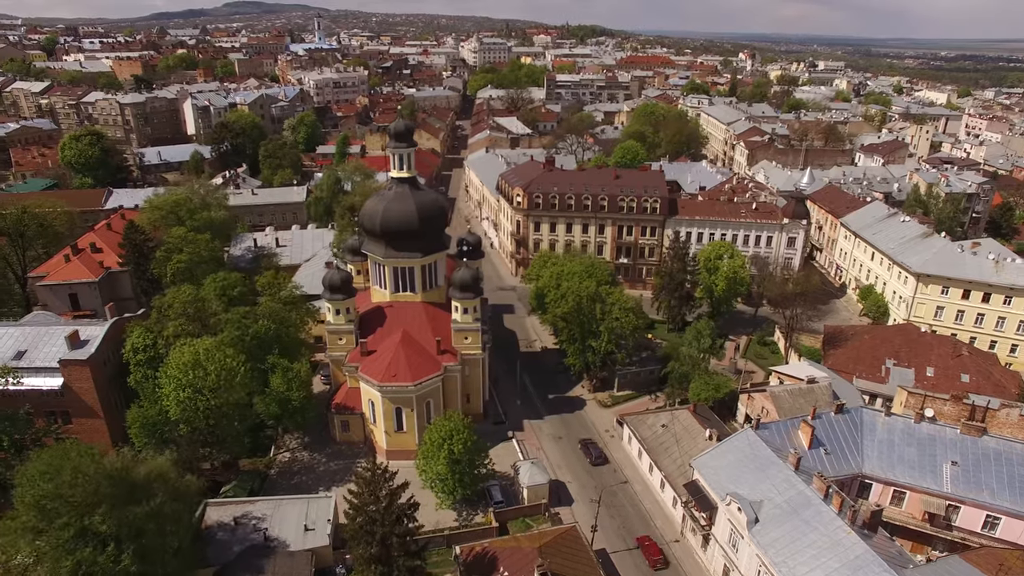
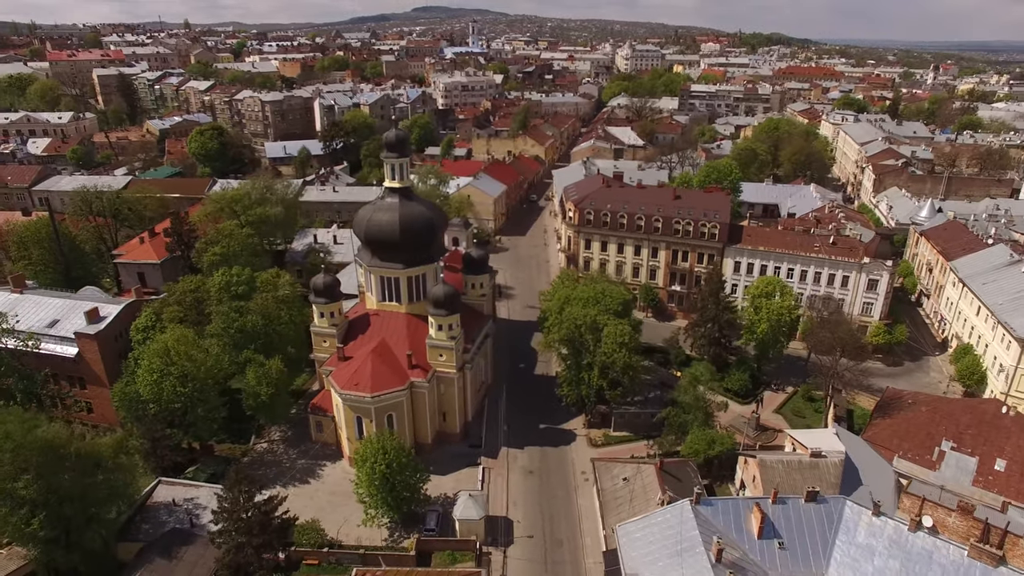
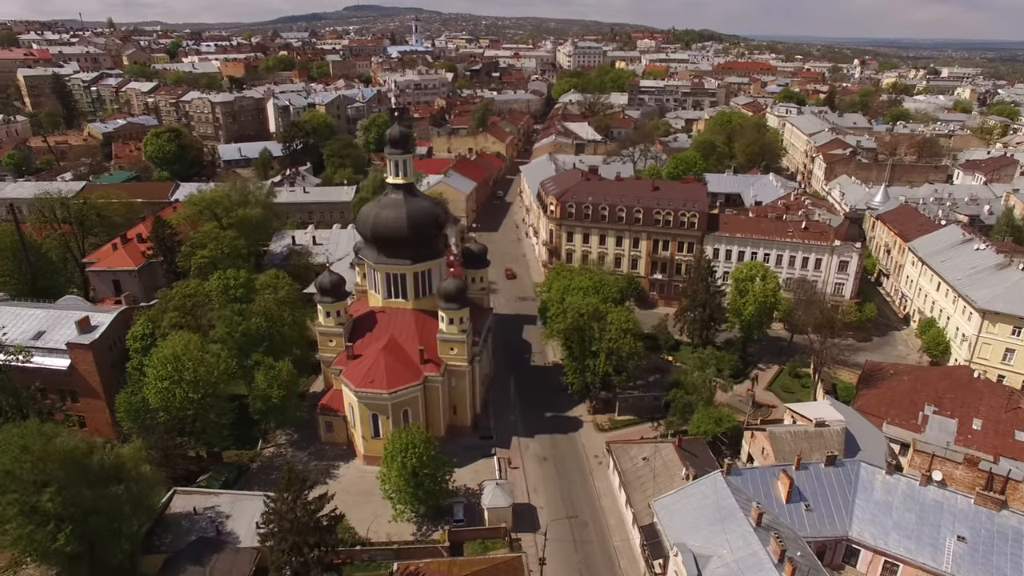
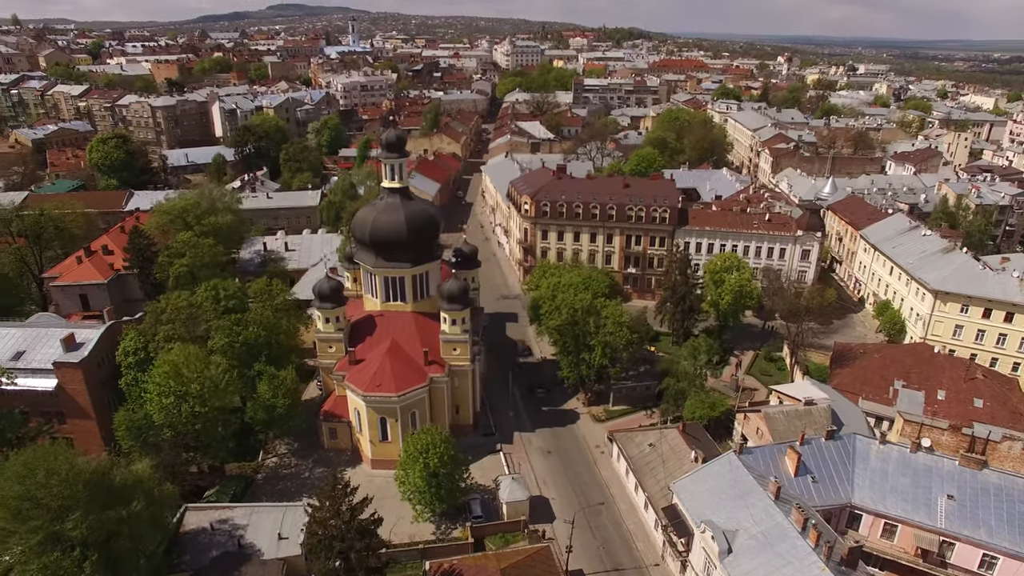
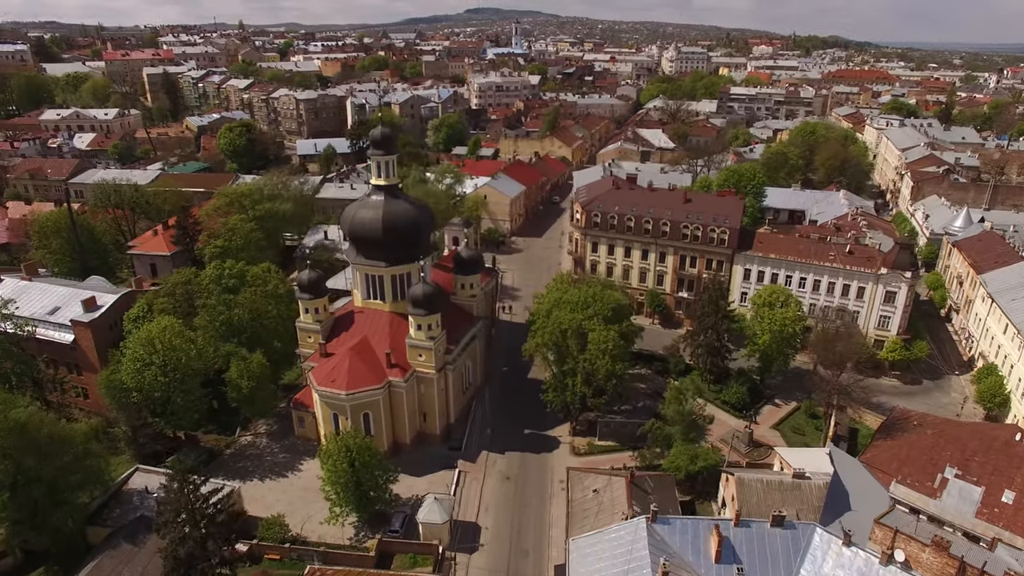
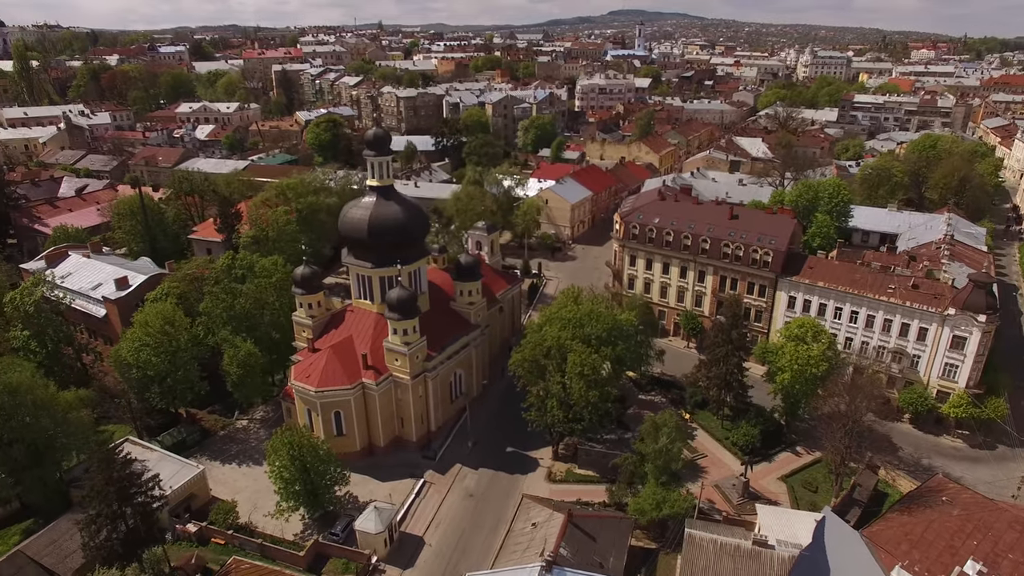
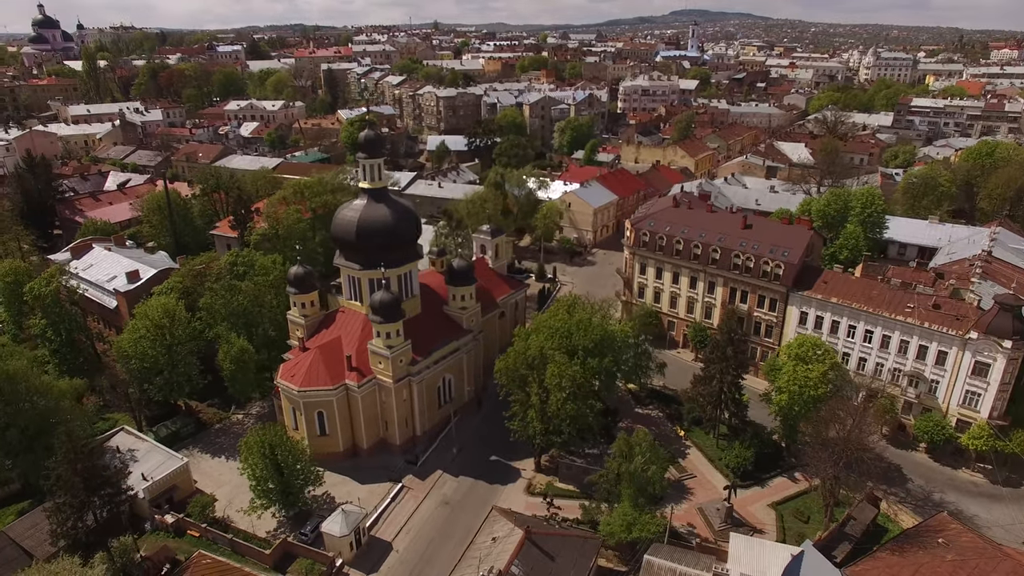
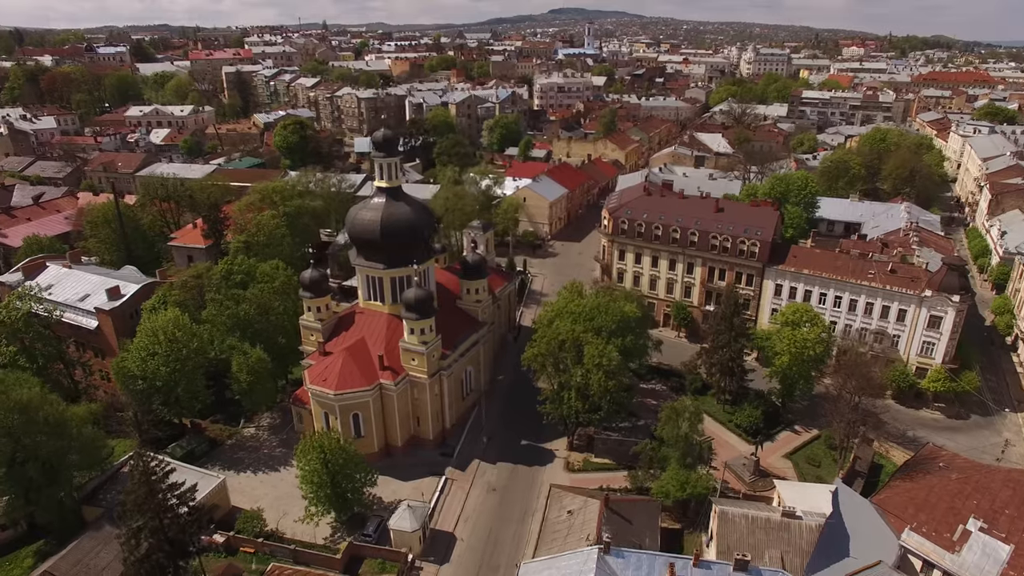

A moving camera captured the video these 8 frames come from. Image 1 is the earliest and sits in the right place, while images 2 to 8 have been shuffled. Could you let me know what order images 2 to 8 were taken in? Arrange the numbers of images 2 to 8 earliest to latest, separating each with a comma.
4, 3, 2, 5, 8, 6, 7
